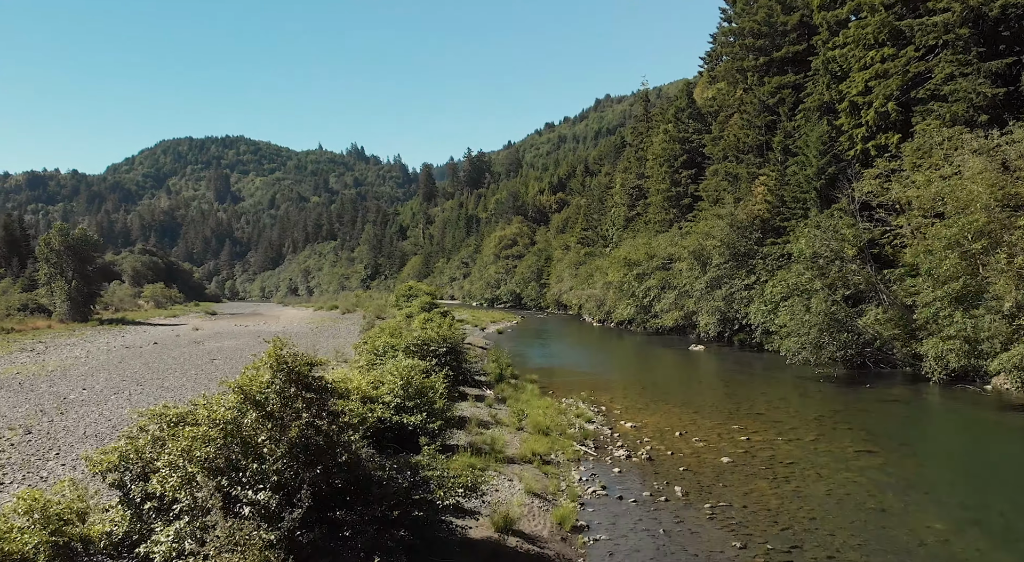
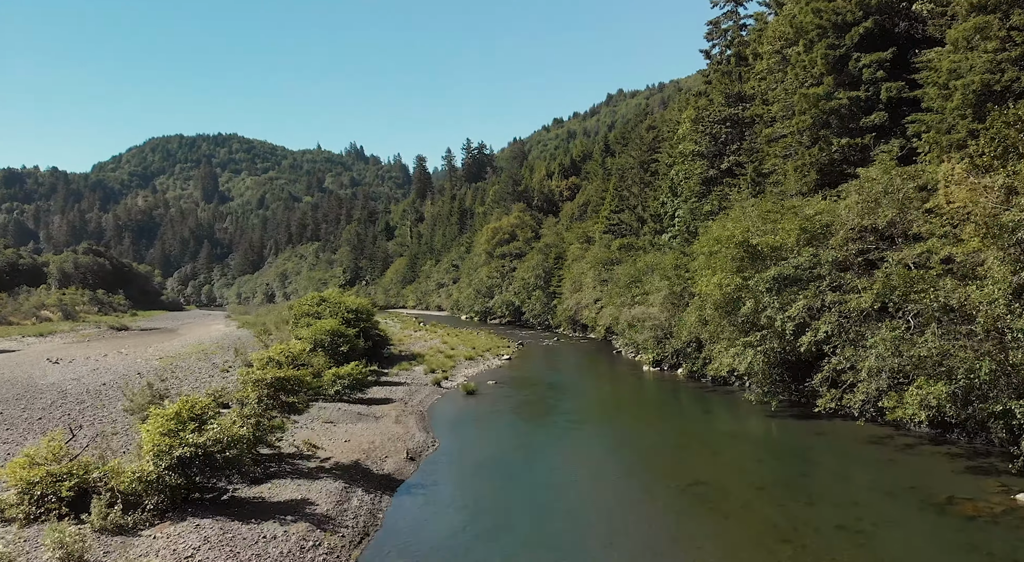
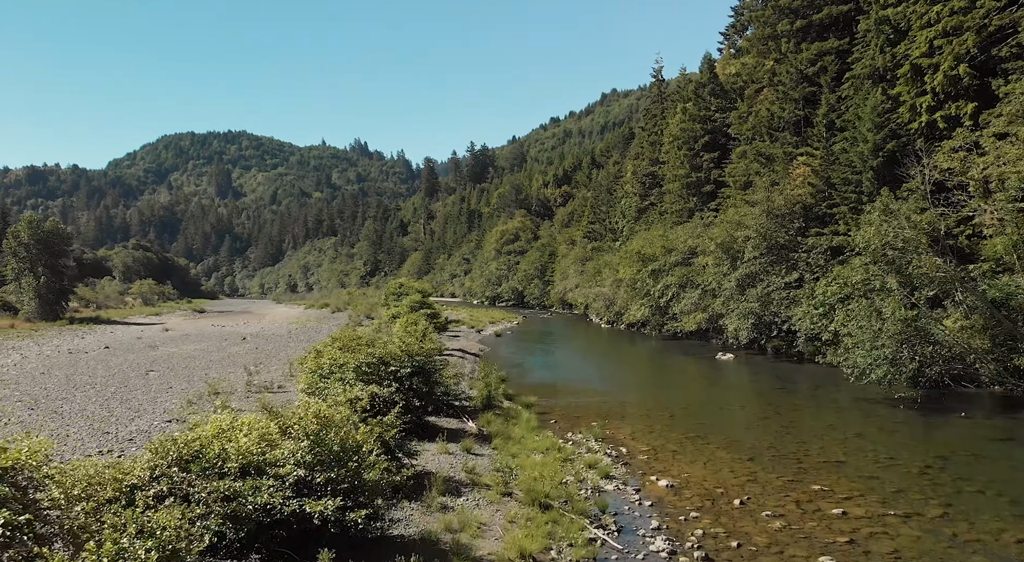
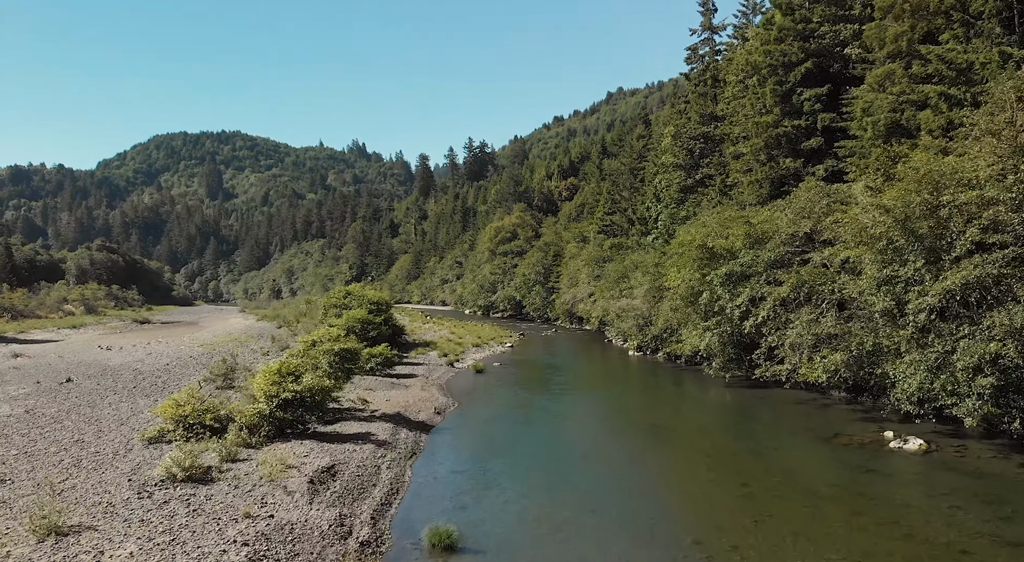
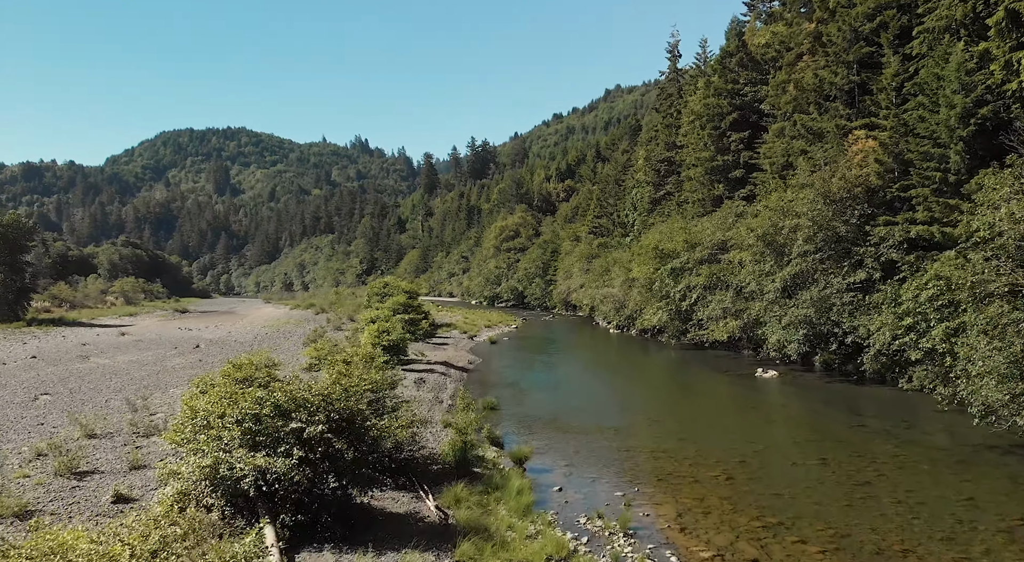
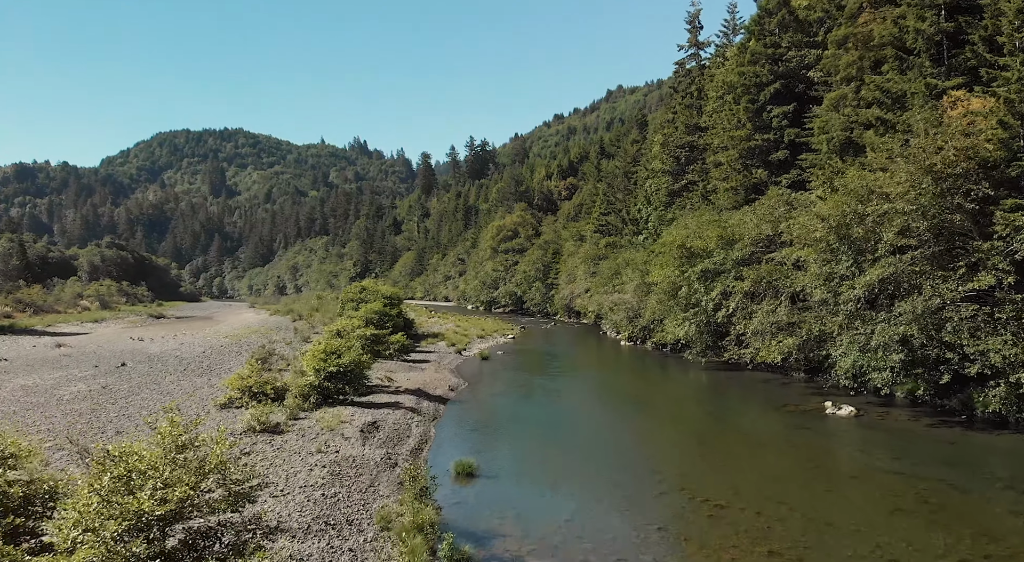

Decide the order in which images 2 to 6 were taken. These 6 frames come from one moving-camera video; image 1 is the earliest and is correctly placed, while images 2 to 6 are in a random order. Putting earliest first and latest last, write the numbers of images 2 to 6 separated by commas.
3, 5, 6, 4, 2
